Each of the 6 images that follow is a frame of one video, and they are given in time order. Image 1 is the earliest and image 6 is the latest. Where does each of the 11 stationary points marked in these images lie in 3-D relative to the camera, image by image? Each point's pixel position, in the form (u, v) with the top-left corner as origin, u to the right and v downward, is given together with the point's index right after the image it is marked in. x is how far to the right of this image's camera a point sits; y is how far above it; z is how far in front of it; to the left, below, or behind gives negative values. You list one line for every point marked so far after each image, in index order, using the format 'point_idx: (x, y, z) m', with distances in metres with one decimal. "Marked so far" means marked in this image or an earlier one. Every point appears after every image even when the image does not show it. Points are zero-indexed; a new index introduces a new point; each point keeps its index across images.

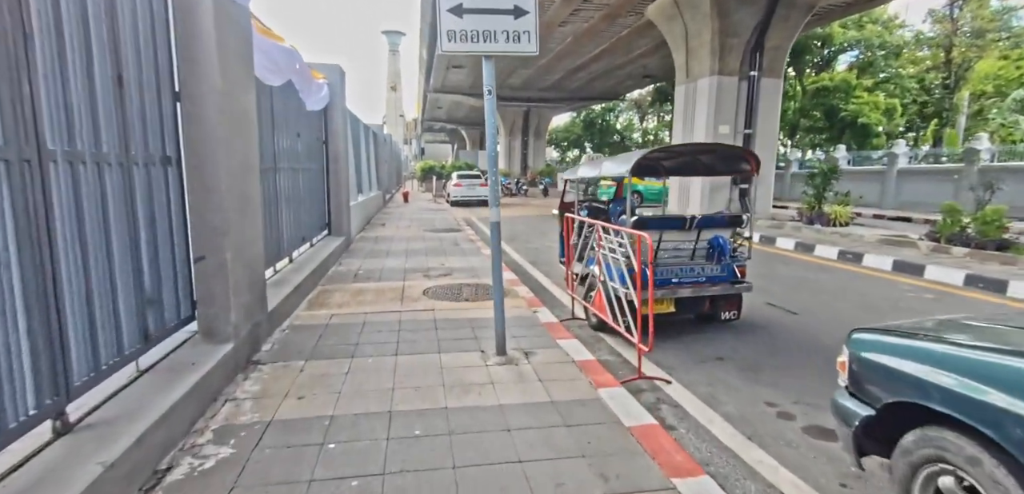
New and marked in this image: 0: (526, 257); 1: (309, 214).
0: (+0.3, -0.2, +9.4) m
1: (-3.1, +0.5, +7.4) m
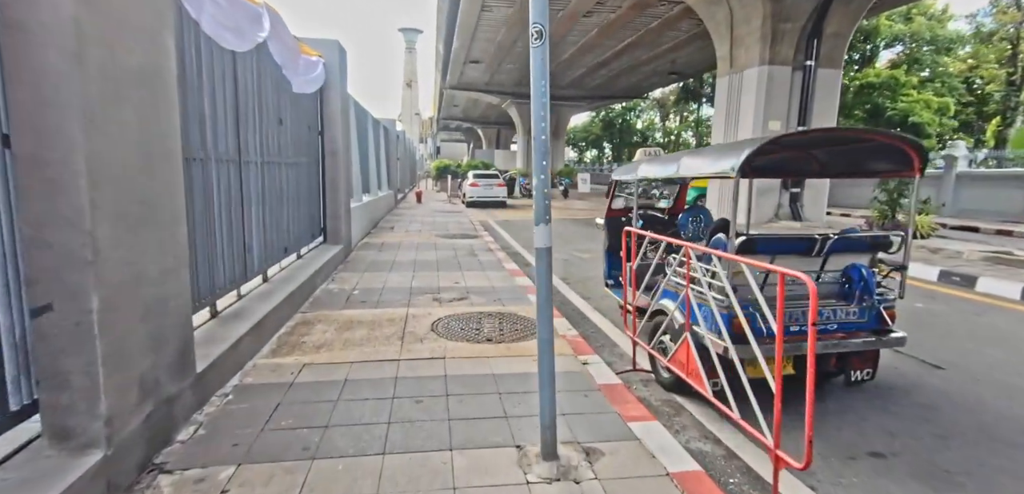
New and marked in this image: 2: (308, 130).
0: (+0.7, -0.4, +8.0) m
1: (-2.7, +0.3, +6.1) m
2: (-2.8, +1.6, +6.6) m
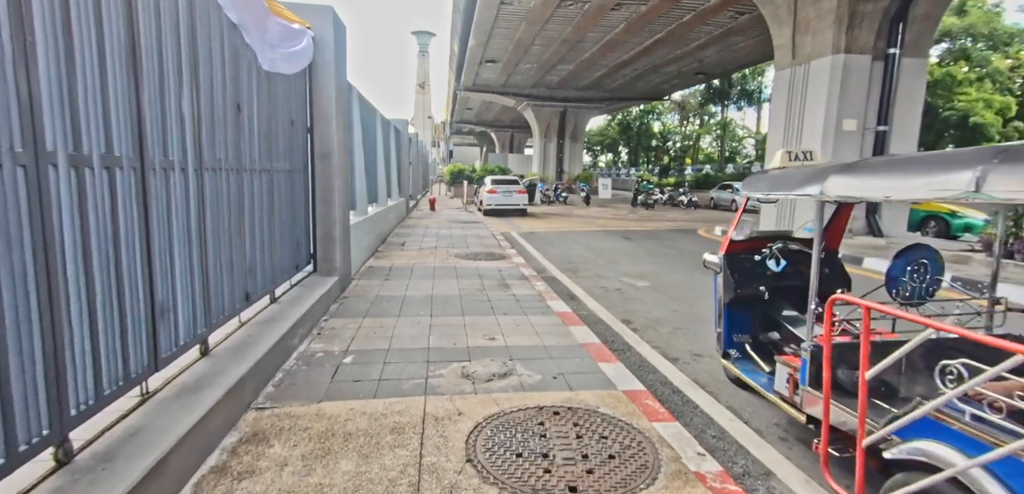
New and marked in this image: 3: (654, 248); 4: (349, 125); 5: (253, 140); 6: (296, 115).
0: (+1.3, -0.8, +6.2) m
1: (-2.2, 0.0, +4.4) m
2: (-2.2, +1.2, +4.9) m
3: (+3.2, 0.0, +11.1) m
4: (-2.4, +1.7, +7.1) m
5: (-2.1, +0.9, +4.0) m
6: (-2.2, +1.4, +5.1) m
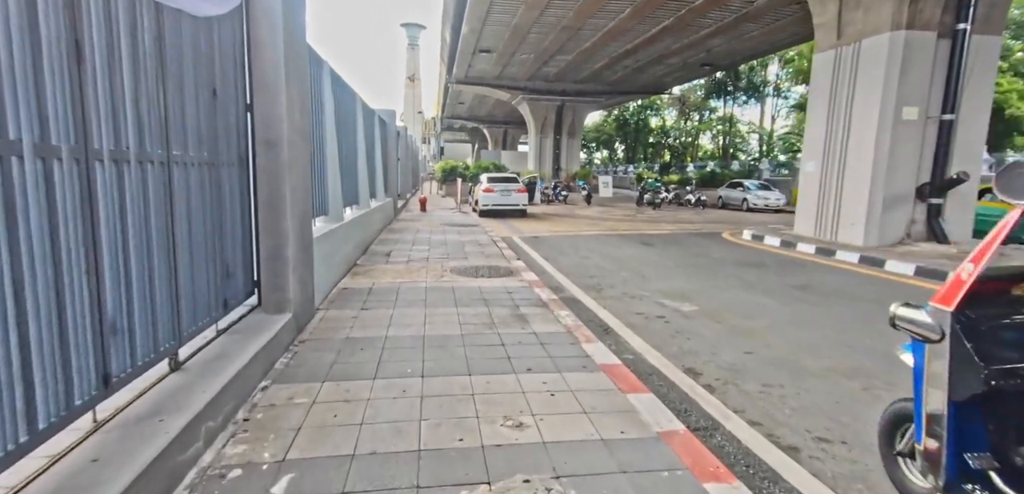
0: (+1.4, -1.0, +4.7) m
1: (-1.9, -0.2, +2.7) m
2: (-2.0, +1.0, +3.3) m
3: (+3.3, -0.2, +9.6) m
4: (-2.3, +1.6, +5.4) m
5: (-1.9, +0.7, +2.4) m
6: (-2.0, +1.2, +3.4) m
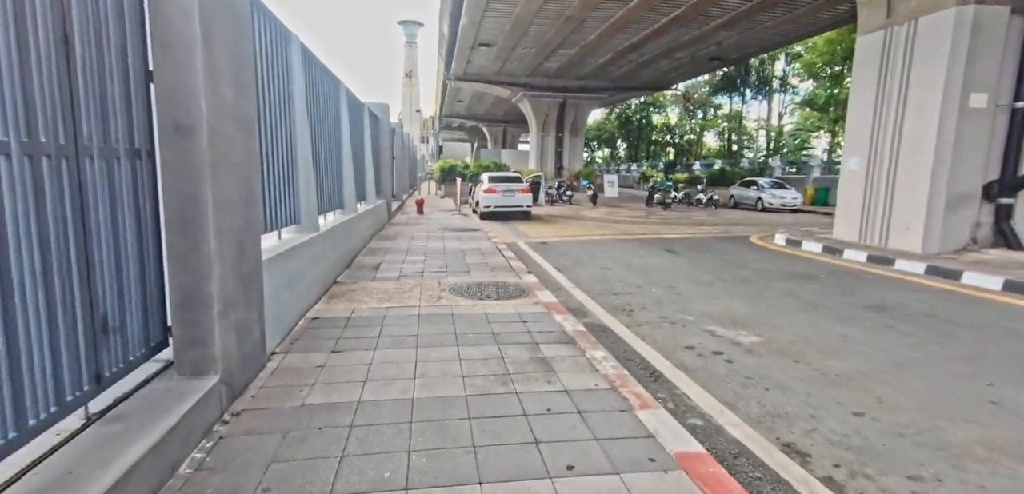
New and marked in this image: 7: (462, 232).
0: (+1.6, -1.1, +3.4) m
1: (-1.8, -0.4, +1.5) m
2: (-1.9, +0.8, +2.0) m
3: (+3.5, -0.3, +8.4) m
4: (-2.1, +1.4, +4.2) m
5: (-1.7, +0.5, +1.1) m
6: (-1.9, +1.0, +2.2) m
7: (-1.3, +0.4, +12.4) m
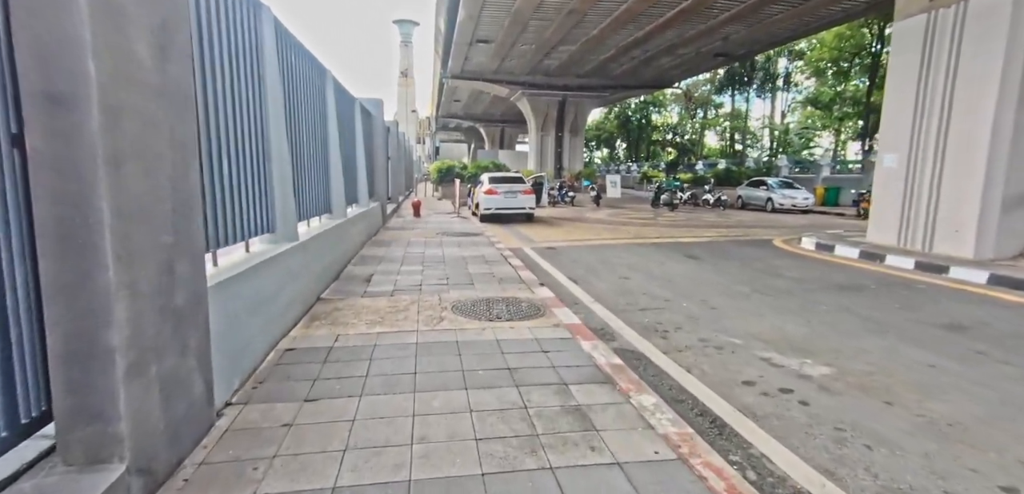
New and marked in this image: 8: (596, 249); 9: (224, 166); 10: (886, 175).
0: (+1.8, -1.2, +2.6) m
1: (-1.6, -0.5, +0.6) m
2: (-1.7, +0.7, +1.2) m
3: (+3.6, -0.4, +7.5) m
4: (-2.0, +1.3, +3.3) m
5: (-1.6, +0.4, +0.3) m
6: (-1.7, +0.9, +1.3) m
7: (-1.2, +0.3, +11.5) m
8: (+1.8, 0.0, +10.4) m
9: (-2.1, +0.6, +3.6) m
10: (+7.0, +1.4, +9.1) m
